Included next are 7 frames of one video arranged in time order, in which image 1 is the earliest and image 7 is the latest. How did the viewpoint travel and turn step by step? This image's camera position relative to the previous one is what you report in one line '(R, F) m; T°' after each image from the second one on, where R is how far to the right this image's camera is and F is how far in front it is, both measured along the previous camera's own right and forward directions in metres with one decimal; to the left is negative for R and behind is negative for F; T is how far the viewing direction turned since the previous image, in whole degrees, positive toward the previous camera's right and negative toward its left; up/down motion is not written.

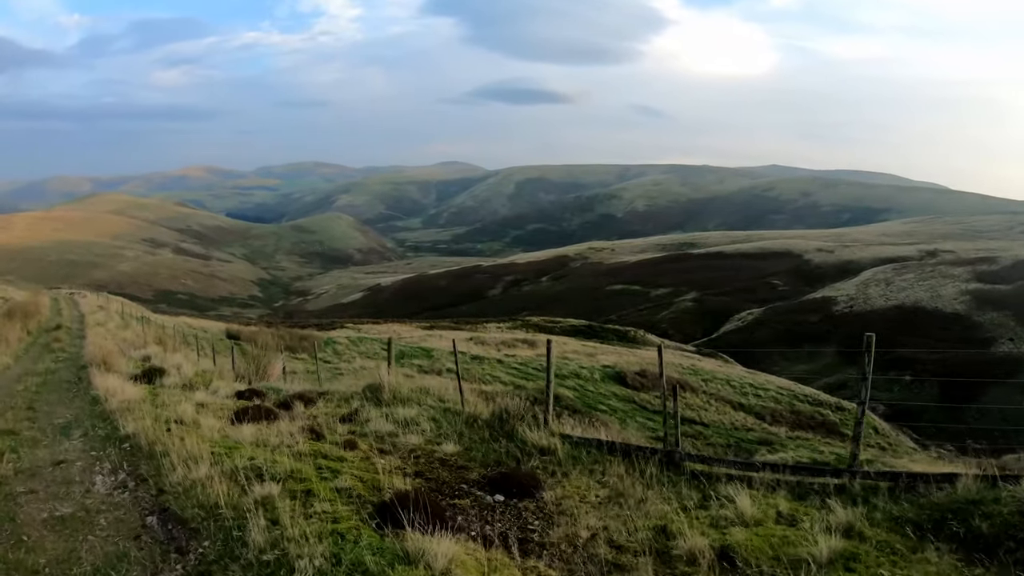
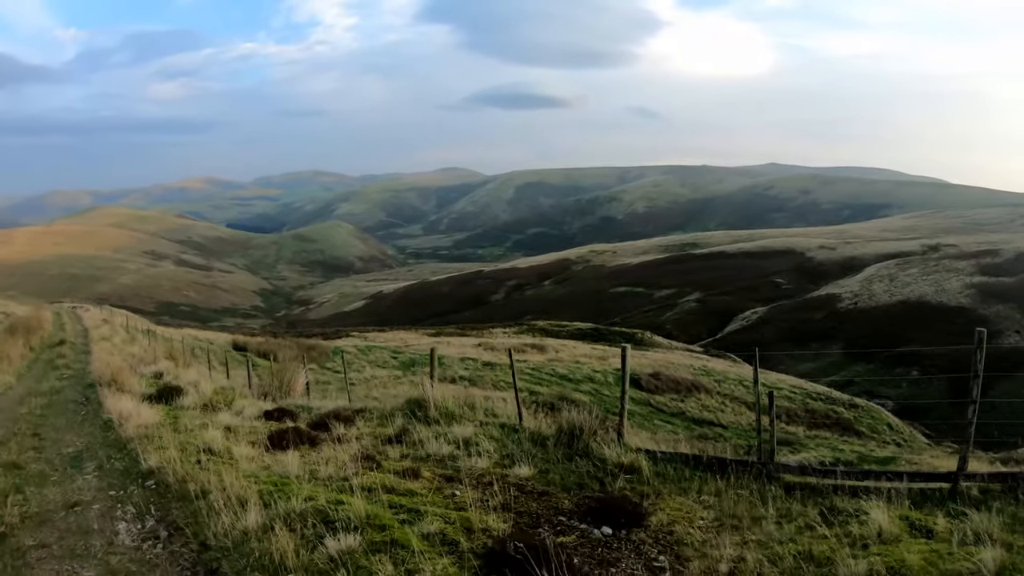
(-0.4, +0.5) m; 0°
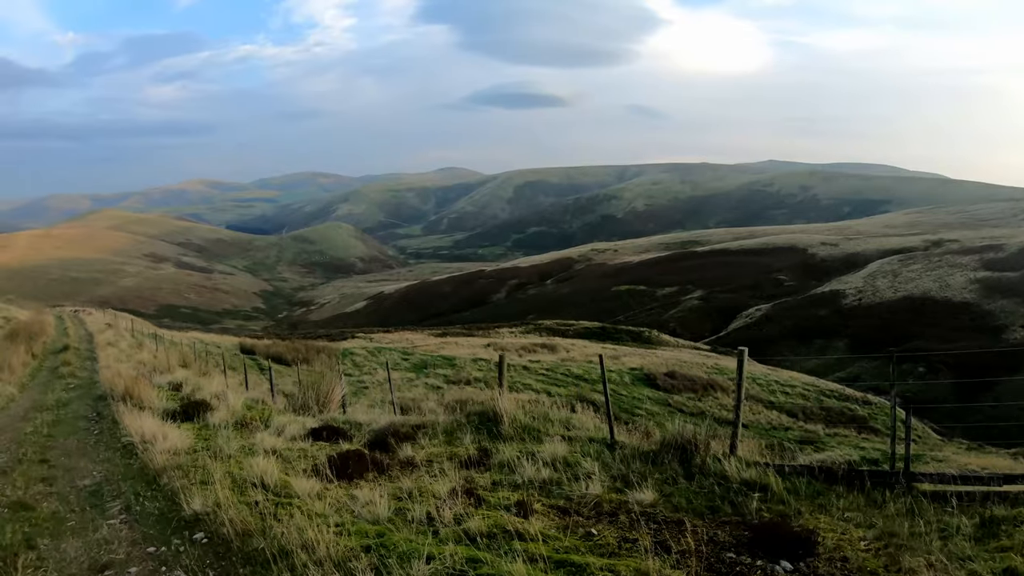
(-0.6, +0.7) m; 0°
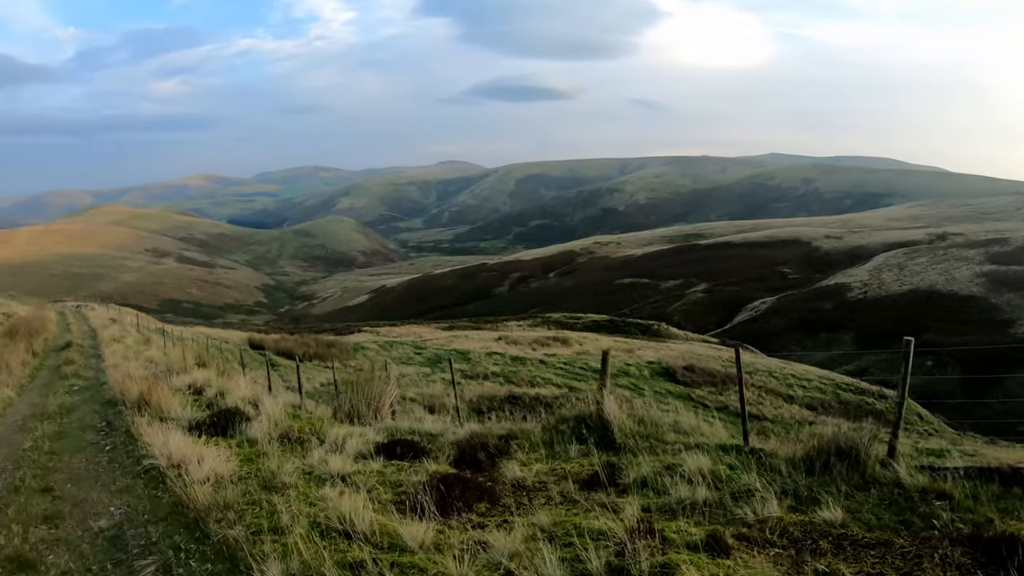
(-0.6, +0.9) m; 0°
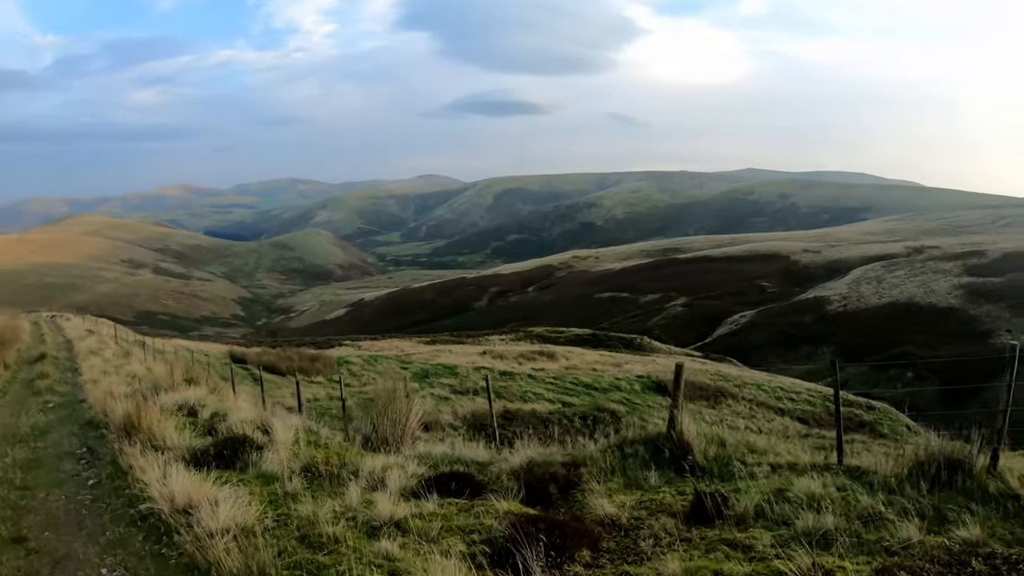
(-0.4, +0.6) m; +2°
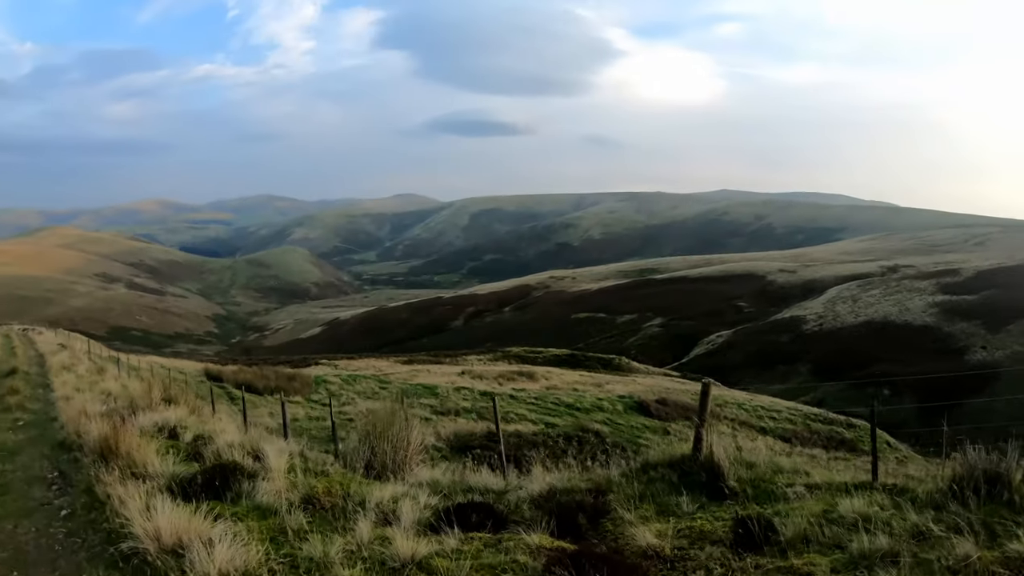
(-0.2, +0.2) m; +2°
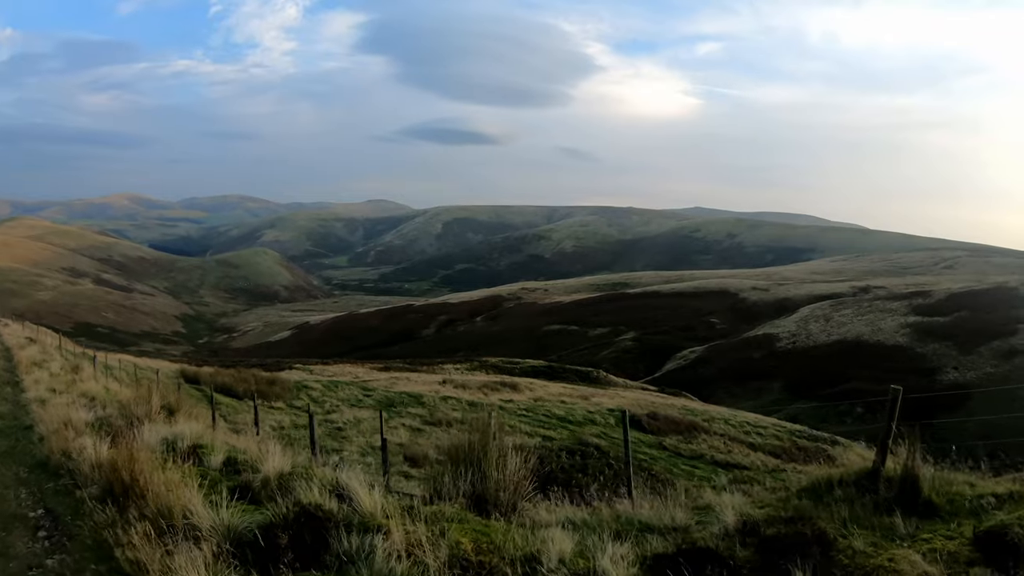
(-0.9, +1.0) m; +2°
